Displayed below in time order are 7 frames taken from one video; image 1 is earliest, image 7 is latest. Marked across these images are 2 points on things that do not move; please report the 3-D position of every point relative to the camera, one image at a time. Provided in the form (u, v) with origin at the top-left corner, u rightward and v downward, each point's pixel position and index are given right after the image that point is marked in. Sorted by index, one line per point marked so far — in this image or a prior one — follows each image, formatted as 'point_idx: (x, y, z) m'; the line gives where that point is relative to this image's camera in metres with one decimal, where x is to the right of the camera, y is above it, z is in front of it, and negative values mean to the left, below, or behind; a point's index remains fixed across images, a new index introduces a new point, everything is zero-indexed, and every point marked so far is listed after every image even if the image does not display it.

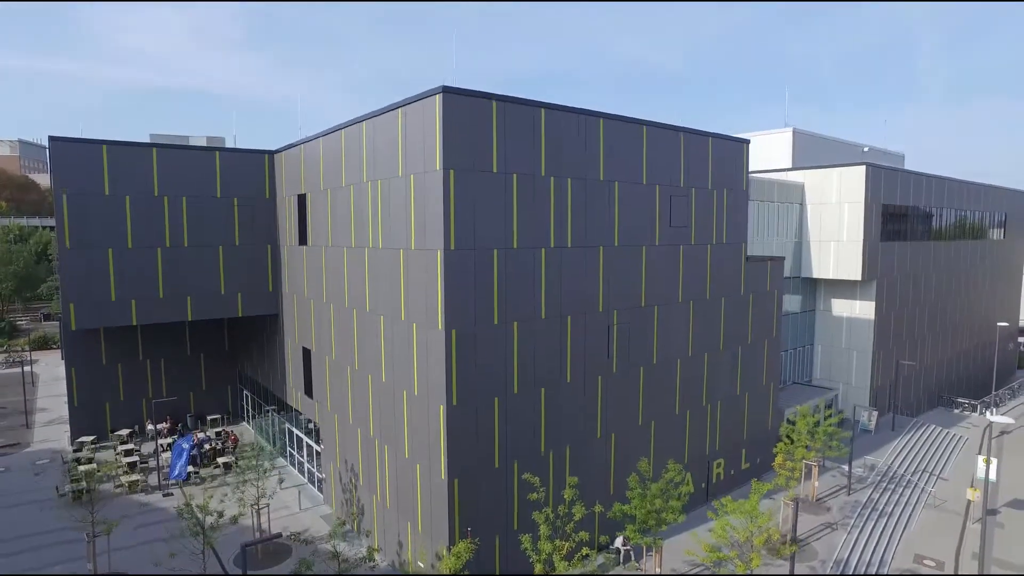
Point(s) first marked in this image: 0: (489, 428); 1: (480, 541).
0: (-0.6, -4.6, +16.9) m
1: (-0.9, -7.9, +16.9) m
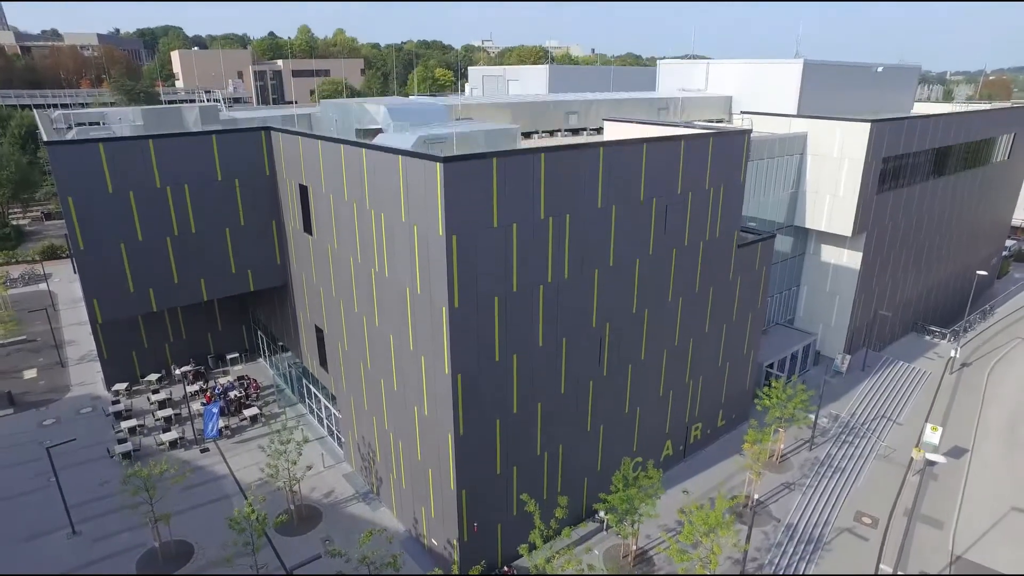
0: (-0.6, -5.5, +19.3) m
1: (-0.9, -8.7, +20.1) m
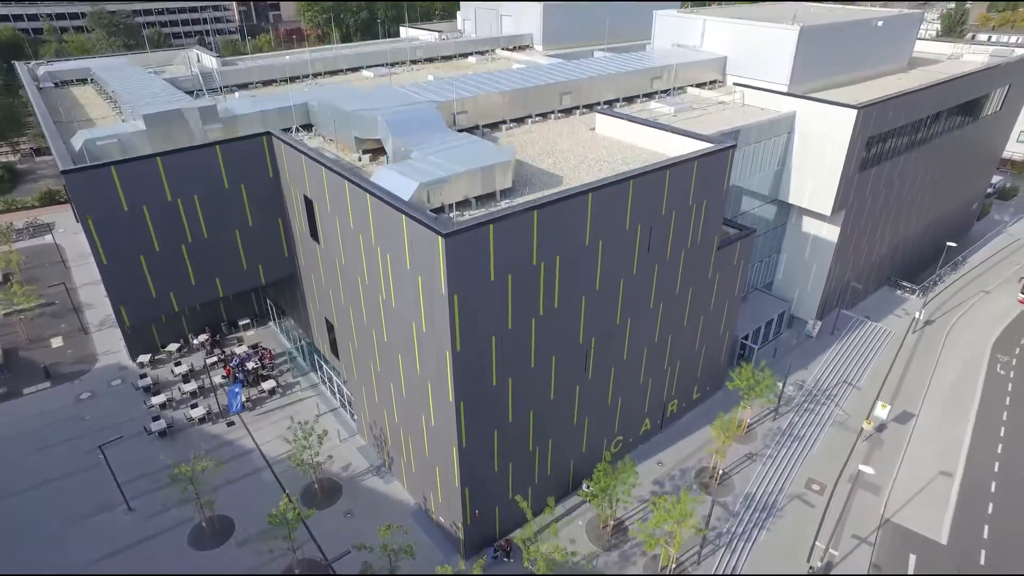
0: (-0.8, -6.4, +22.2) m
1: (-1.1, -9.4, +23.6) m
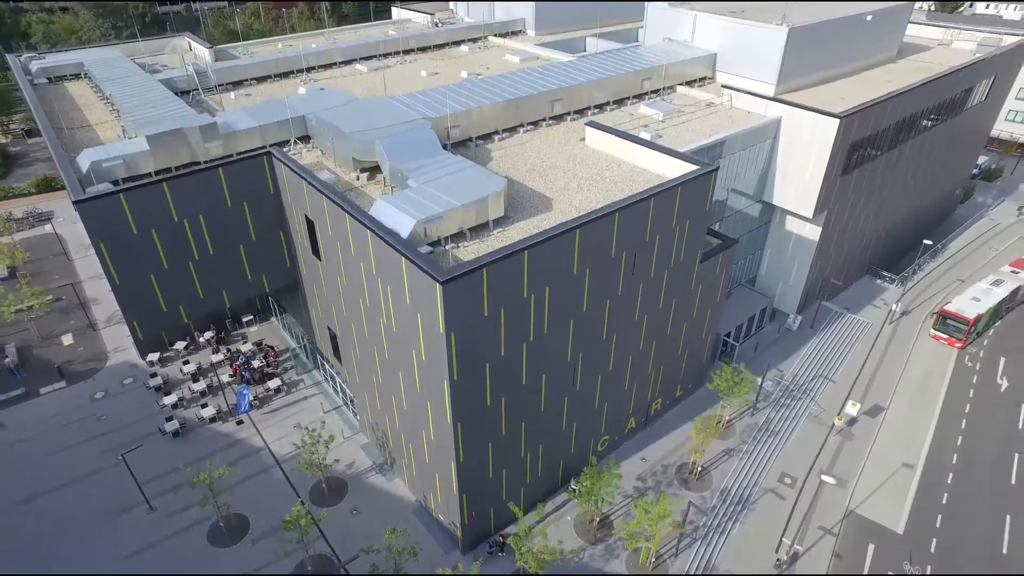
0: (-1.1, -7.3, +24.1) m
1: (-1.4, -10.2, +25.7) m
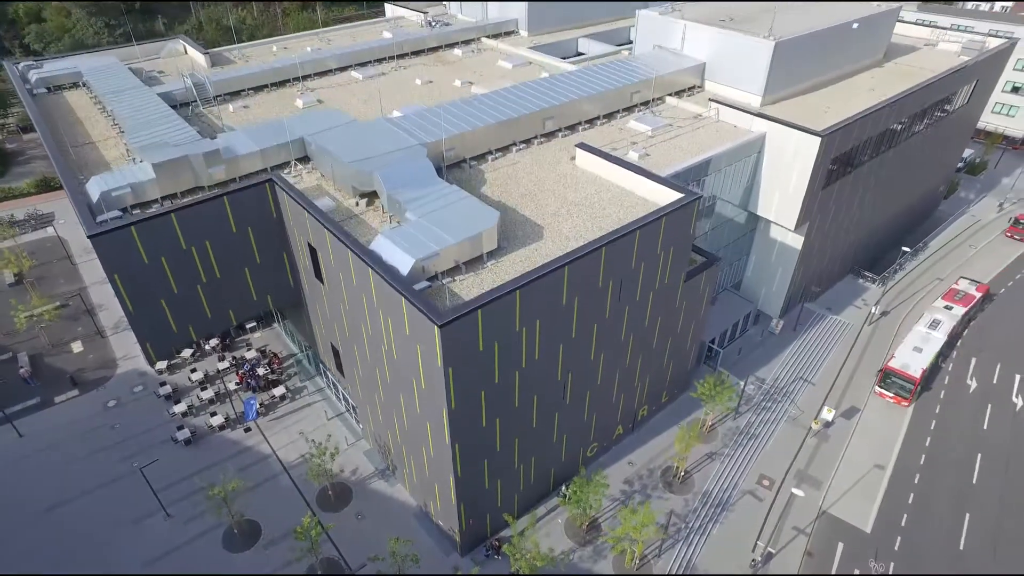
0: (-1.3, -8.4, +25.9) m
1: (-1.6, -11.3, +27.6) m
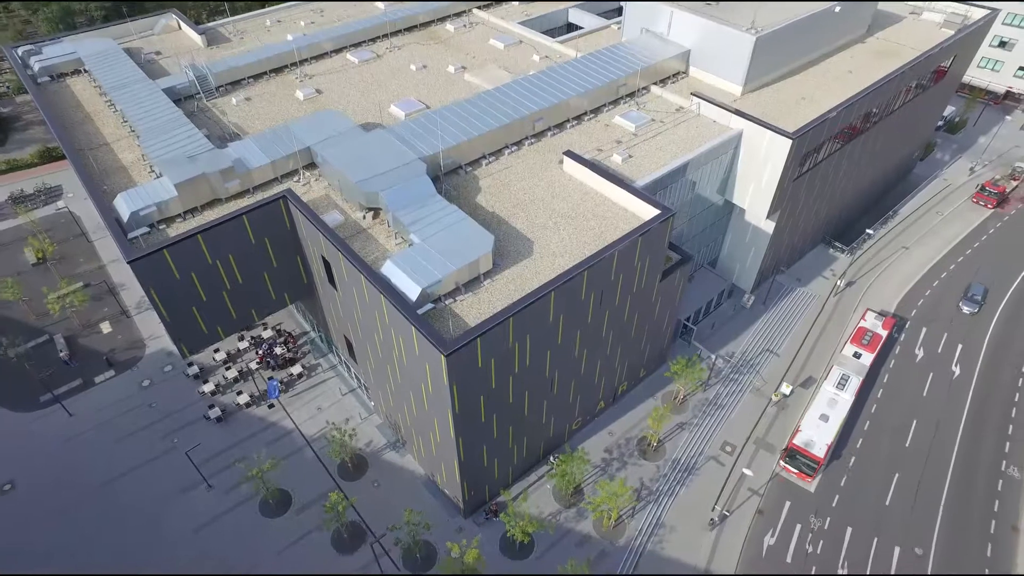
0: (-1.6, -8.9, +30.4) m
1: (-1.9, -11.5, +32.4) m
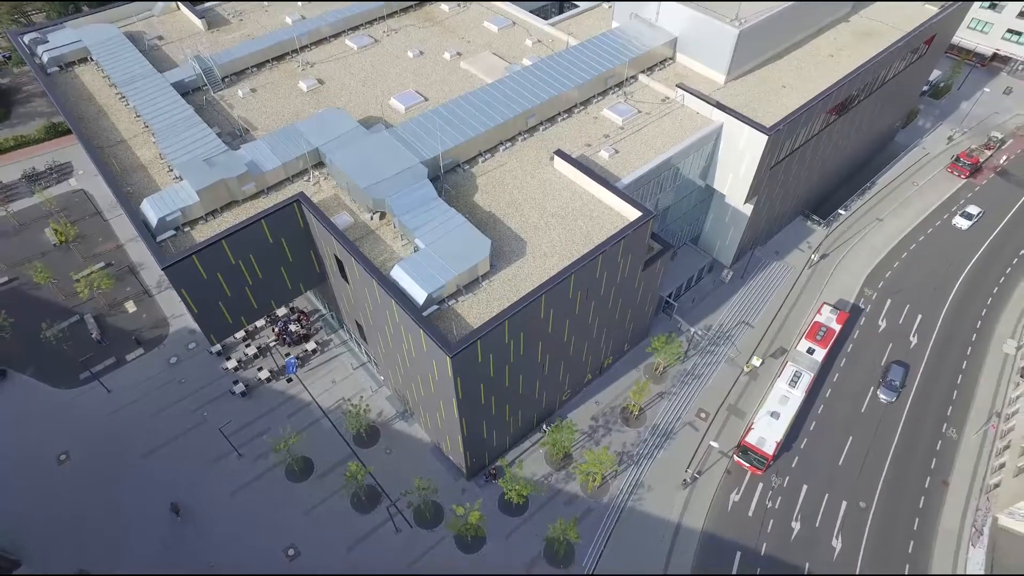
0: (-1.8, -8.6, +34.6) m
1: (-2.1, -11.0, +36.8) m
